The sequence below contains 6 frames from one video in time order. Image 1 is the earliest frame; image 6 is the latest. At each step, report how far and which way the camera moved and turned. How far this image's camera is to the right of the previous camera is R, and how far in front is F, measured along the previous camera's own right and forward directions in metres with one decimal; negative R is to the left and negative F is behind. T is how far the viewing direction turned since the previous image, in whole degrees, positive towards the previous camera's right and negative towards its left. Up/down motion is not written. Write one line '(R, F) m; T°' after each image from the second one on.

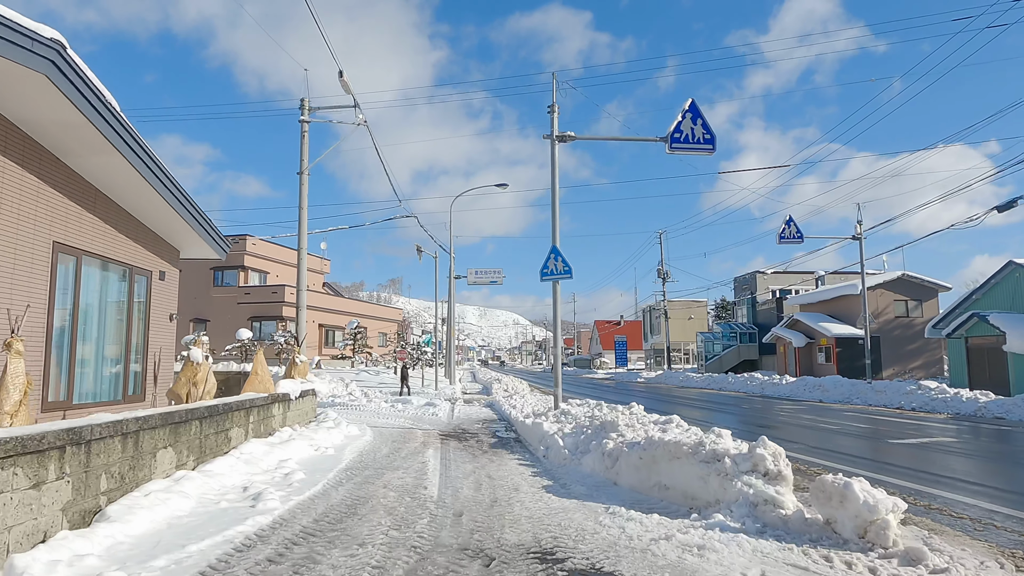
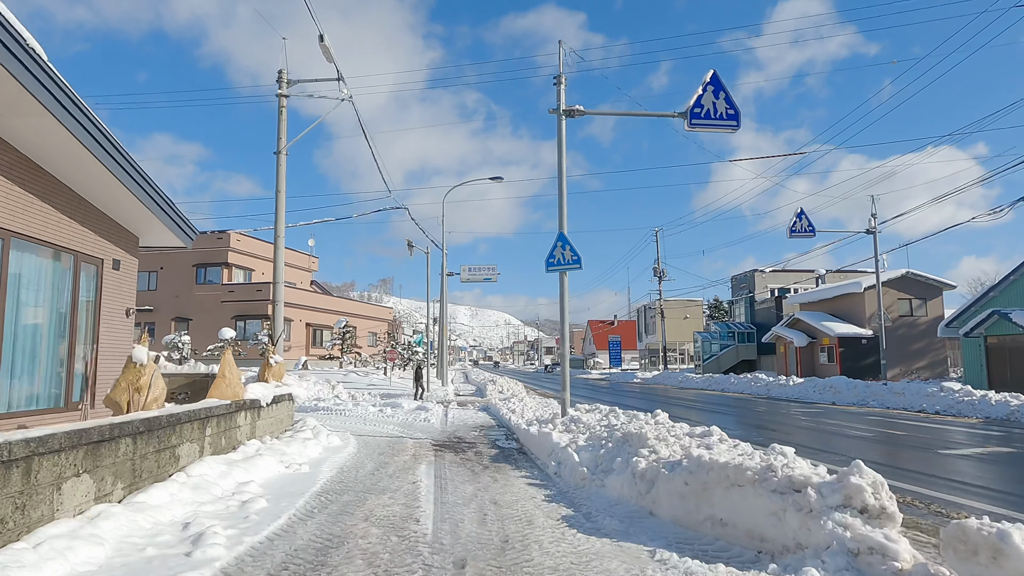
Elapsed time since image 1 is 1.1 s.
(-0.2, +1.4) m; +1°
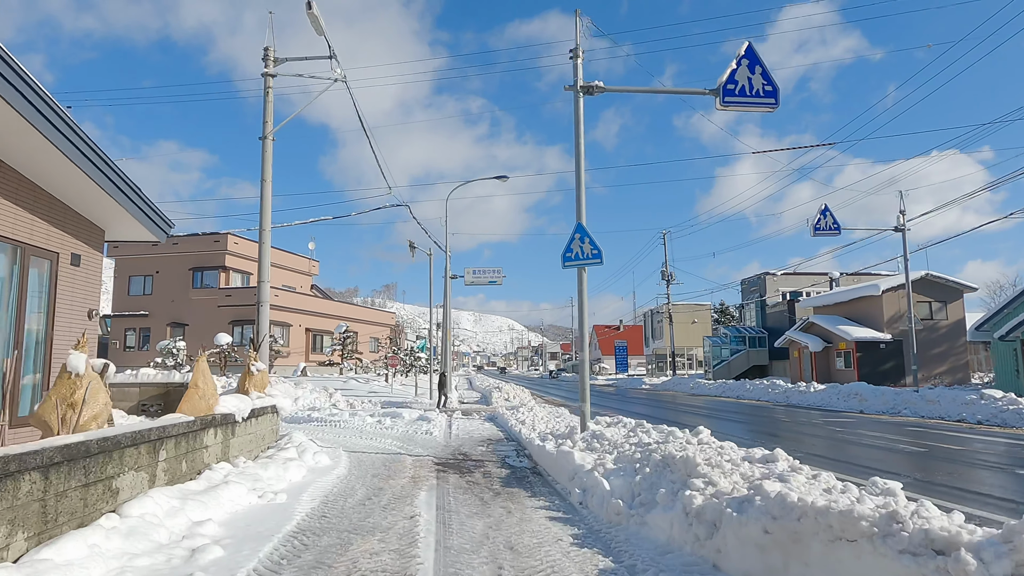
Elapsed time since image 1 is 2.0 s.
(-0.1, +1.3) m; 0°
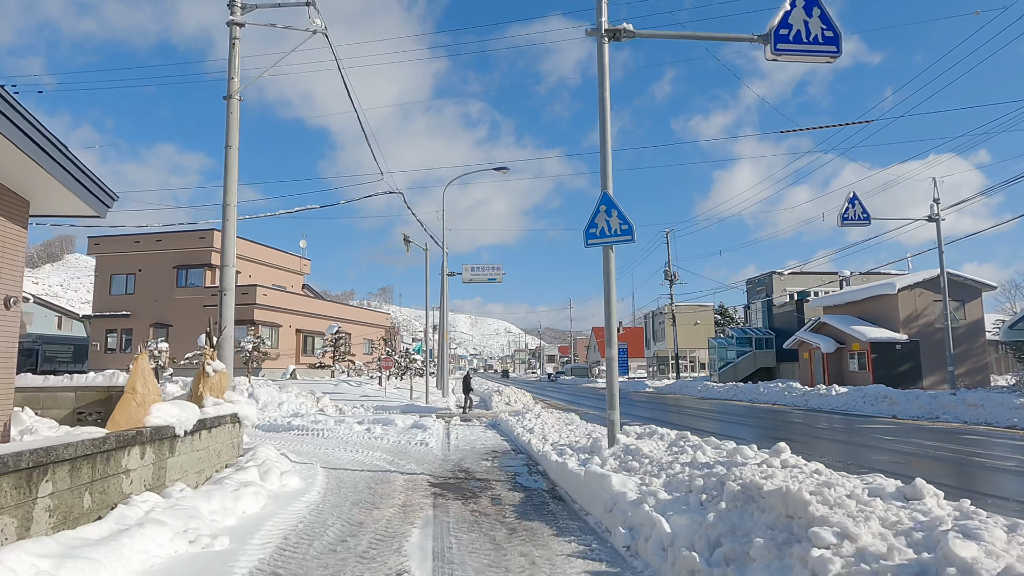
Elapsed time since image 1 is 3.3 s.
(-0.2, +1.8) m; 0°
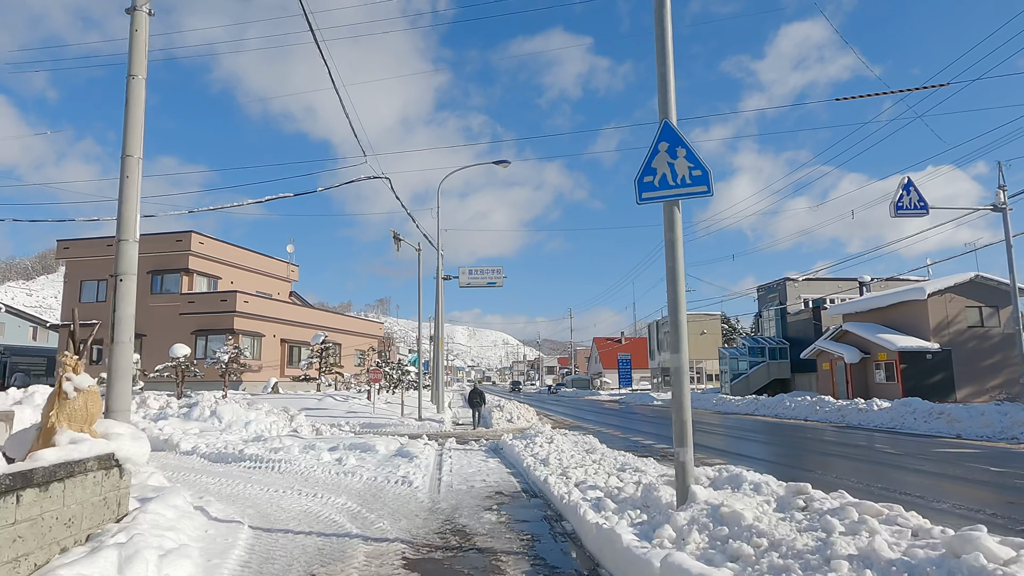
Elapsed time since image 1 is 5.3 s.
(-0.2, +2.9) m; 0°
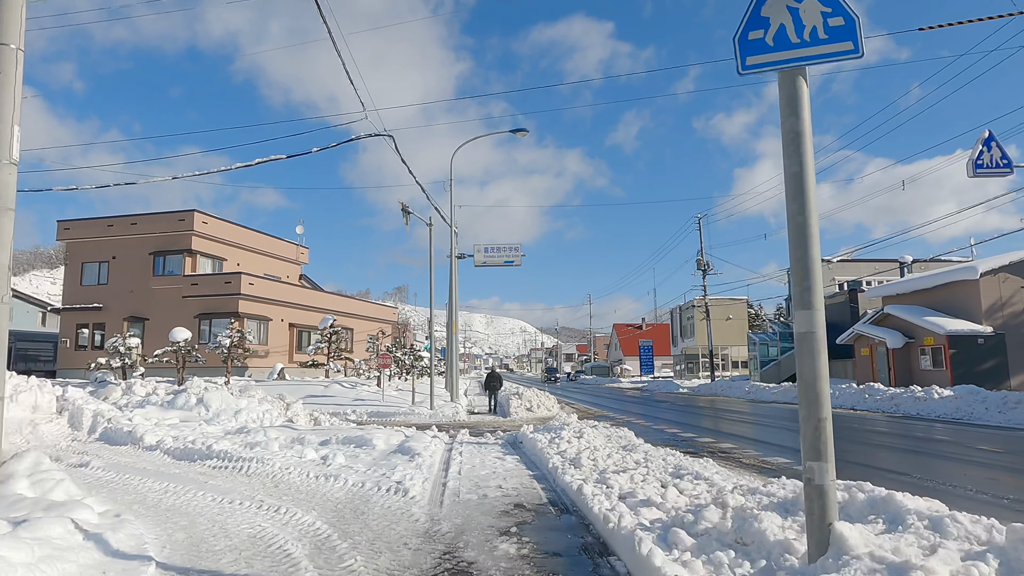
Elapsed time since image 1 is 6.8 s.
(-0.1, +2.1) m; -2°
